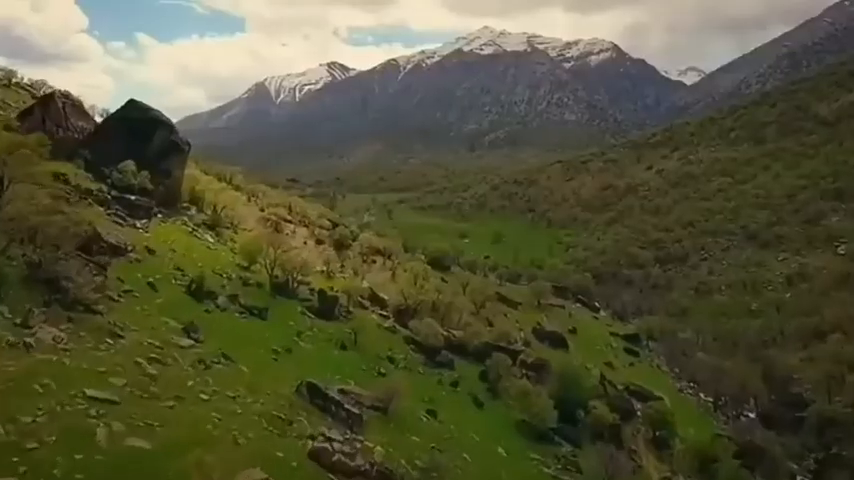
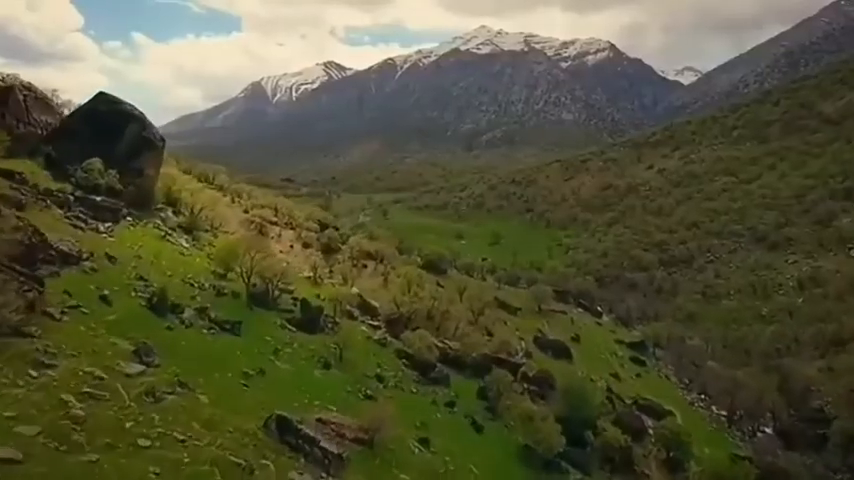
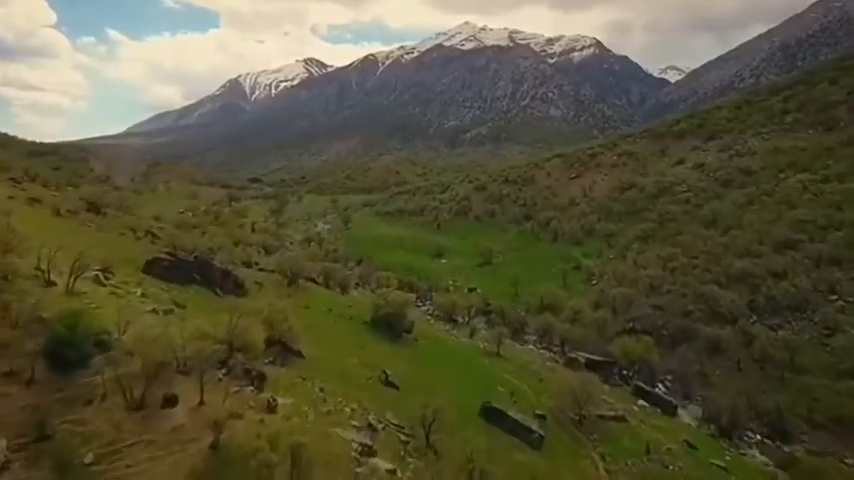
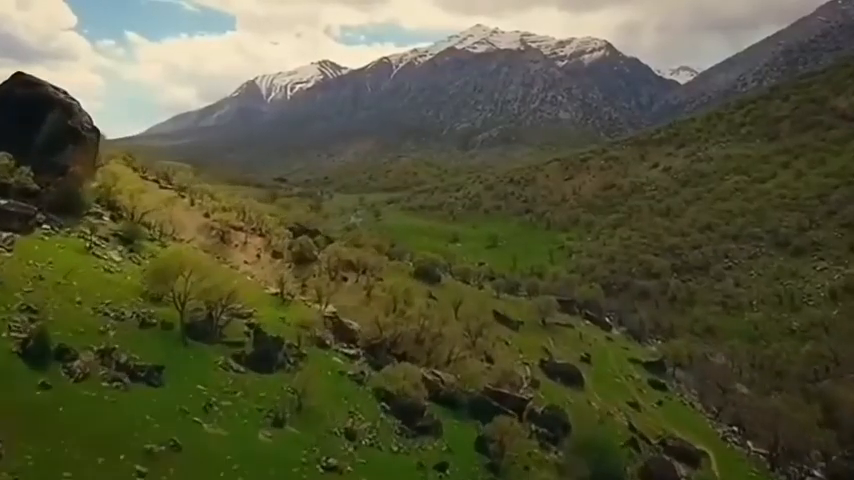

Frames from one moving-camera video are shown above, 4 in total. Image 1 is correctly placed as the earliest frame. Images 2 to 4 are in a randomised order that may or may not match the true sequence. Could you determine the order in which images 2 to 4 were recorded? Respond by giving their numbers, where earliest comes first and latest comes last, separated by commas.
2, 4, 3
